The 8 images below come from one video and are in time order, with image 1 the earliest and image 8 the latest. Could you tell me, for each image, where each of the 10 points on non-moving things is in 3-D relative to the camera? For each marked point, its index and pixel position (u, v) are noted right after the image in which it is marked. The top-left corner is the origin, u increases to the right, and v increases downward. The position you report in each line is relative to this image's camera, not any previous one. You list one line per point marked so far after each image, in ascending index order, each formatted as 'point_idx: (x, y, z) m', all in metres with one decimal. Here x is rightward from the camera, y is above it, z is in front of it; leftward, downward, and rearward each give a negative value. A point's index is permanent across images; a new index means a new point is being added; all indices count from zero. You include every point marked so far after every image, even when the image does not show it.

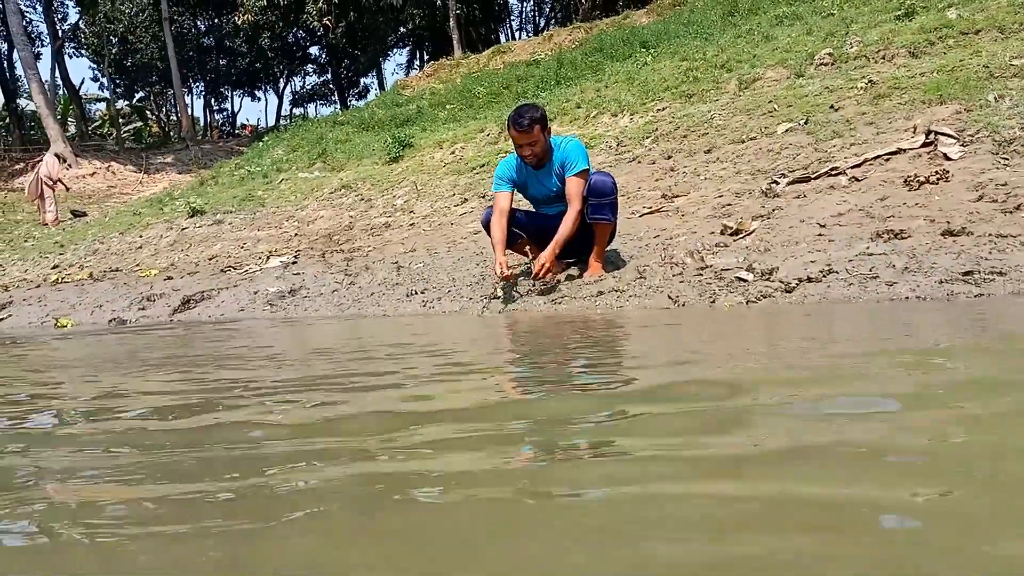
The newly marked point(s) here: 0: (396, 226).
0: (-1.2, +0.6, +8.9) m
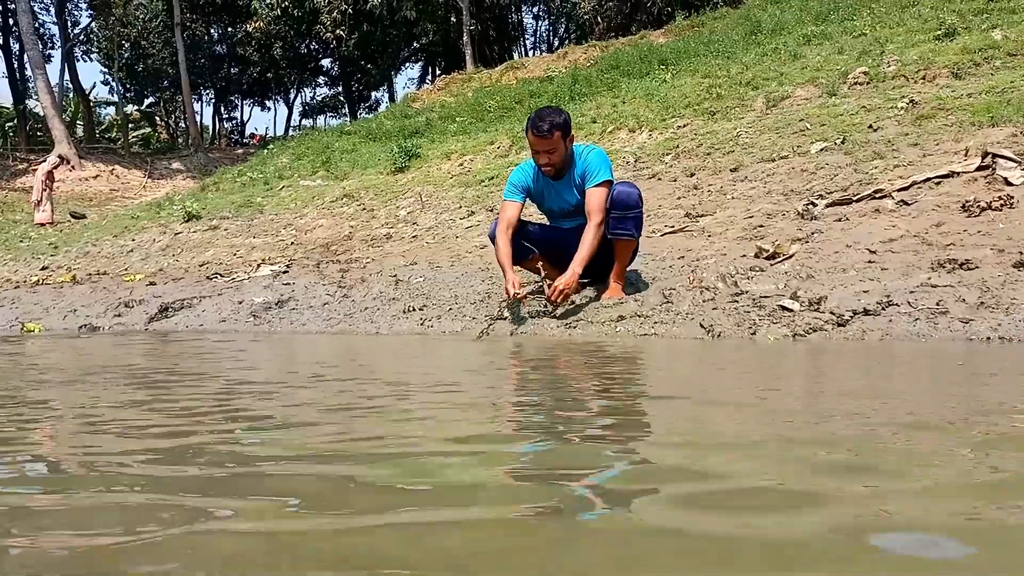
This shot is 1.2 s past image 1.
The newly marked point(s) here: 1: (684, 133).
0: (-1.1, +0.5, +8.4) m
1: (+1.7, +1.5, +8.4) m
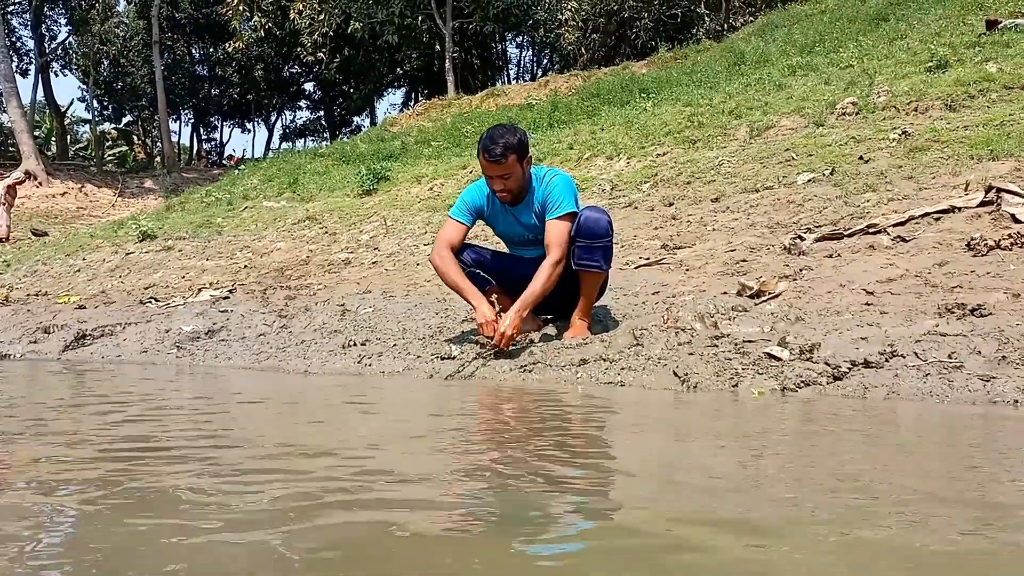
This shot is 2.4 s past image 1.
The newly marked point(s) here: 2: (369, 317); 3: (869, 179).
0: (-1.4, +0.2, +7.9) m
1: (+1.4, +1.2, +8.0) m
2: (-0.9, -0.2, +5.1) m
3: (+2.4, +0.7, +5.6) m
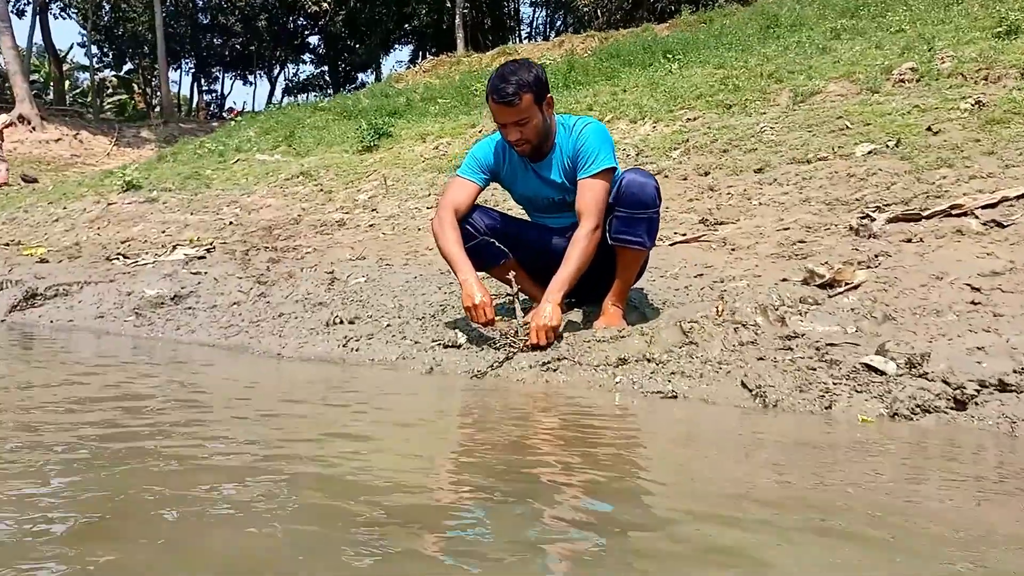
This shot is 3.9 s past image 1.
0: (-1.3, +0.5, +7.1) m
1: (+1.5, +1.4, +7.2) m
2: (-0.8, 0.0, +4.4) m
3: (+2.5, +0.8, +4.9) m
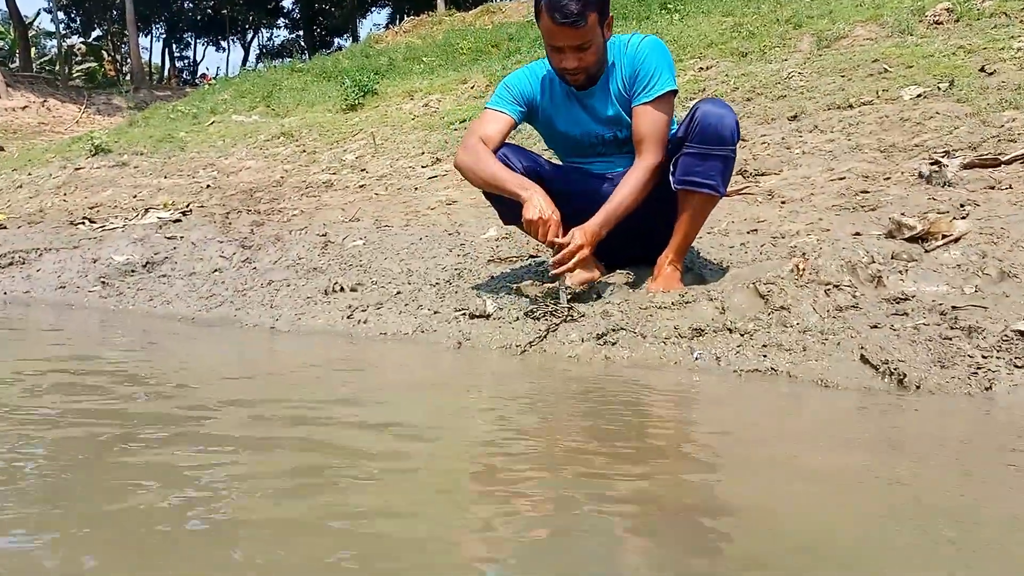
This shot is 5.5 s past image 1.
0: (-1.3, +0.8, +6.6) m
1: (+1.5, +1.7, +6.7) m
2: (-0.7, +0.2, +3.9) m
3: (+2.5, +1.0, +4.4) m
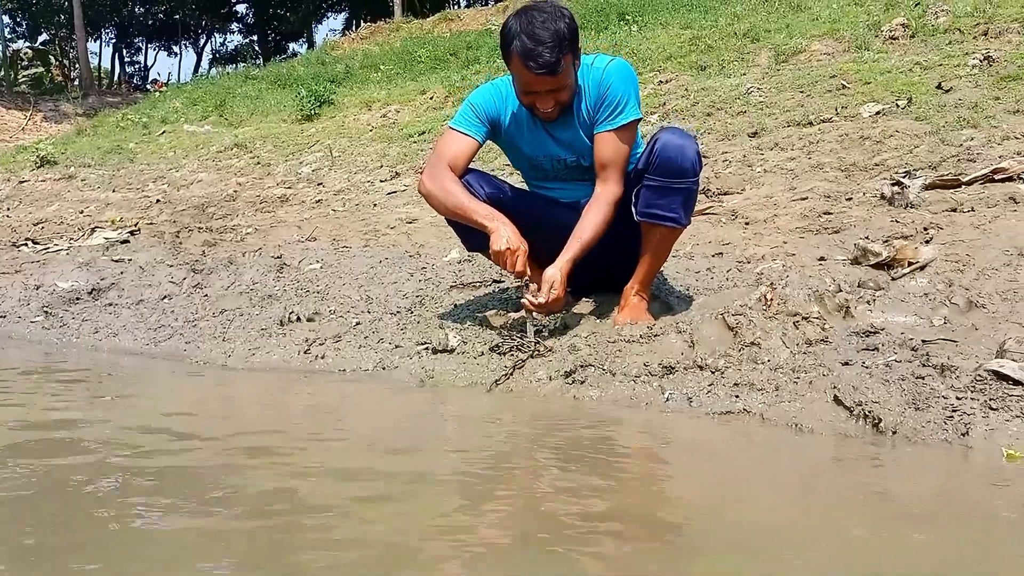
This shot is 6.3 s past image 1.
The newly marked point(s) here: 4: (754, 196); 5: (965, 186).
0: (-1.6, +0.6, +6.4) m
1: (+1.2, +1.5, +6.7) m
2: (-0.9, 0.0, +3.8) m
3: (+2.3, +0.9, +4.5) m
4: (+1.2, +0.4, +4.1) m
5: (+1.9, +0.4, +3.5) m
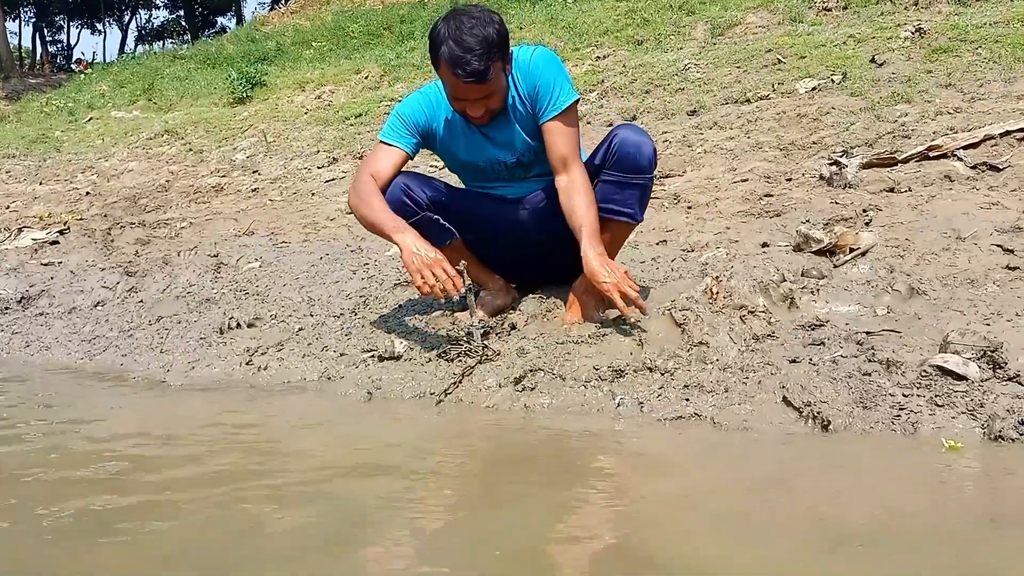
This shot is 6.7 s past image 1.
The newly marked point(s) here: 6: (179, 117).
0: (-2.0, +0.7, +6.2) m
1: (+0.8, +1.7, +6.6) m
2: (-1.1, 0.0, +3.7) m
3: (+2.0, +1.1, +4.5) m
4: (+0.9, +0.5, +4.1) m
5: (+1.6, +0.5, +3.6) m
6: (-3.6, +1.9, +9.3) m
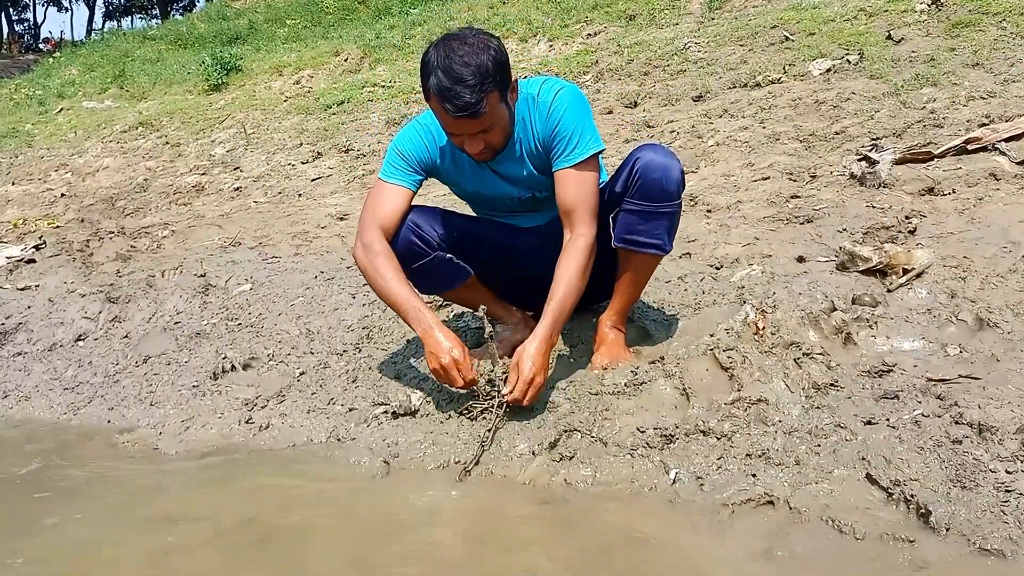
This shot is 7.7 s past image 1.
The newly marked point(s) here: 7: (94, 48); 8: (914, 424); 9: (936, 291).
0: (-2.1, +0.6, +5.9) m
1: (+0.7, +1.8, +6.3) m
2: (-1.0, -0.1, +3.4) m
3: (+2.0, +1.1, +4.2) m
4: (+0.9, +0.5, +3.9) m
5: (+1.7, +0.5, +3.3) m
6: (-3.7, +1.9, +8.9) m
7: (-7.1, +4.0, +14.5) m
8: (+0.9, -0.3, +1.8) m
9: (+1.2, 0.0, +2.4) m
